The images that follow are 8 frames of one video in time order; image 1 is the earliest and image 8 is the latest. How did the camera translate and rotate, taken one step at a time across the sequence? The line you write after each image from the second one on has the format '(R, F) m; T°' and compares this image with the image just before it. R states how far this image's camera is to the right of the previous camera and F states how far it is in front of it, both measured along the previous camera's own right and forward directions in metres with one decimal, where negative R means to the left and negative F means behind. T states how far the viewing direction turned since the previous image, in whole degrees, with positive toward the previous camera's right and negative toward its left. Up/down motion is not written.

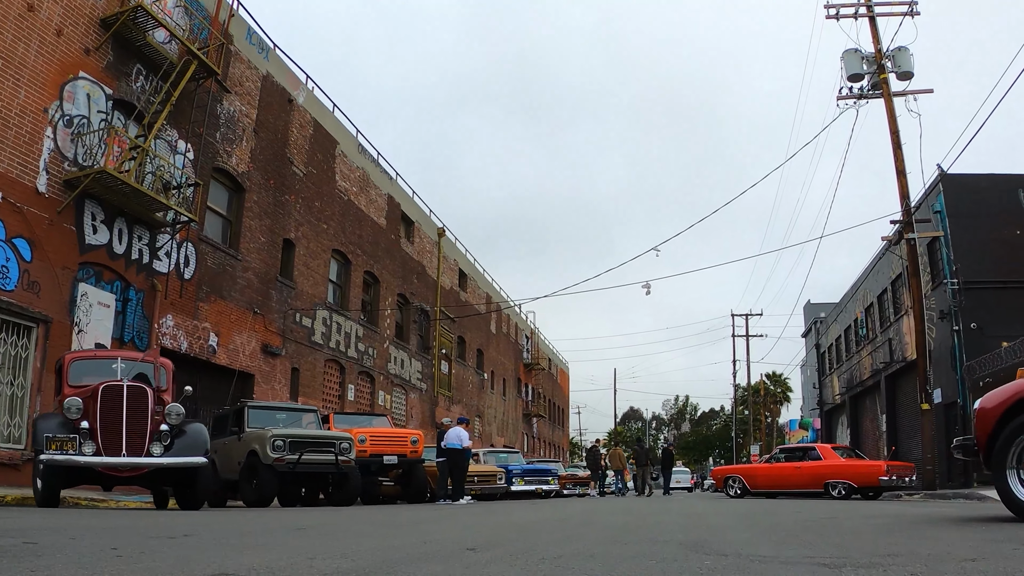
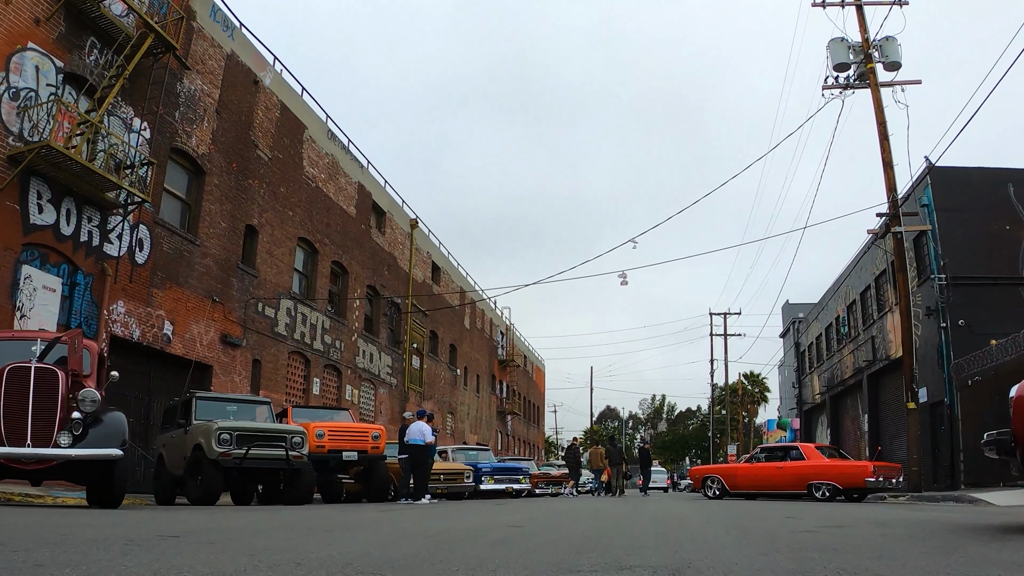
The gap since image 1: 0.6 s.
(+0.2, +0.8) m; +2°
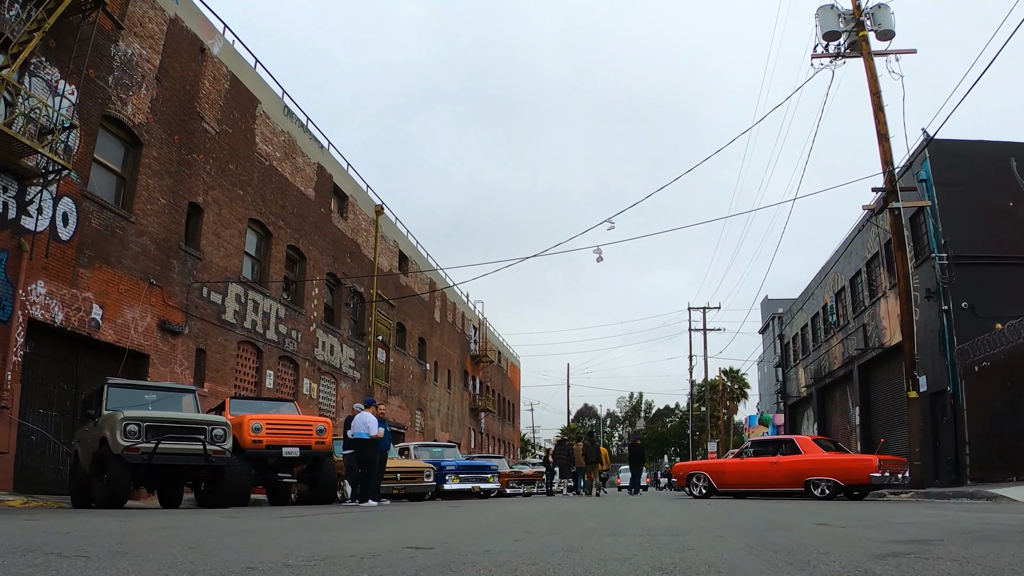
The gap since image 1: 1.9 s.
(+0.3, +1.5) m; +2°
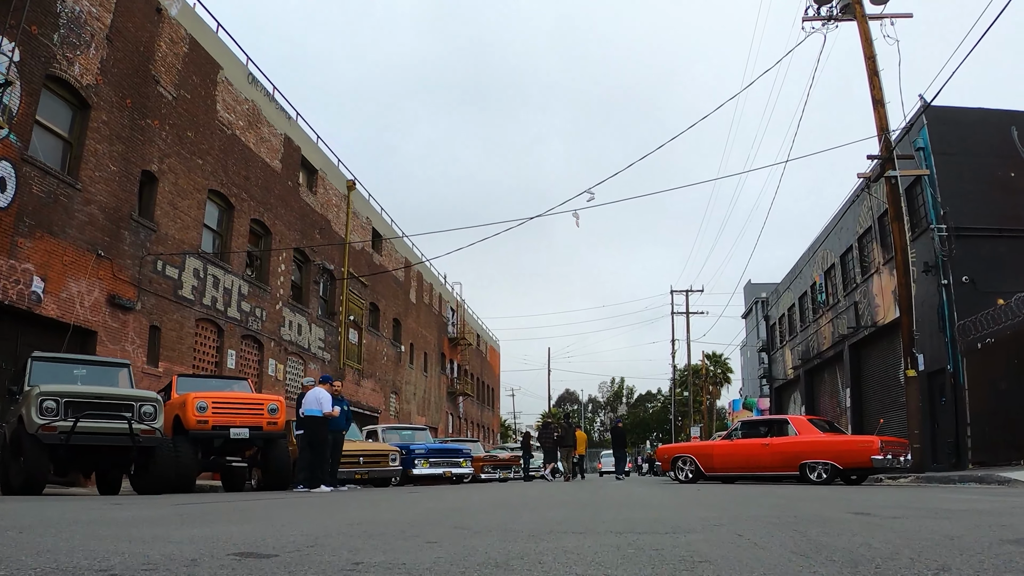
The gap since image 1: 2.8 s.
(+0.2, +1.0) m; +1°
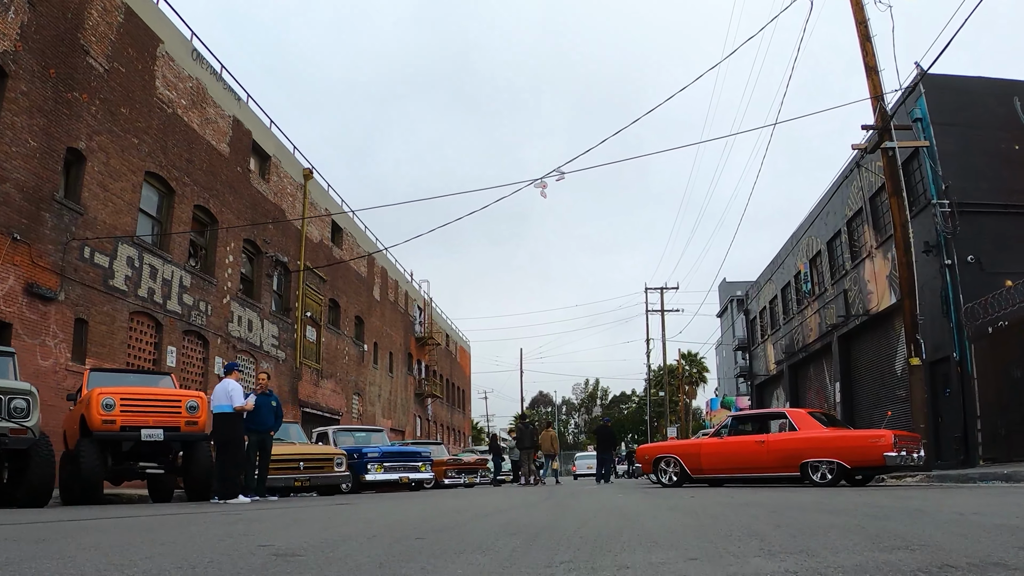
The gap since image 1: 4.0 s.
(+0.2, +1.4) m; +2°
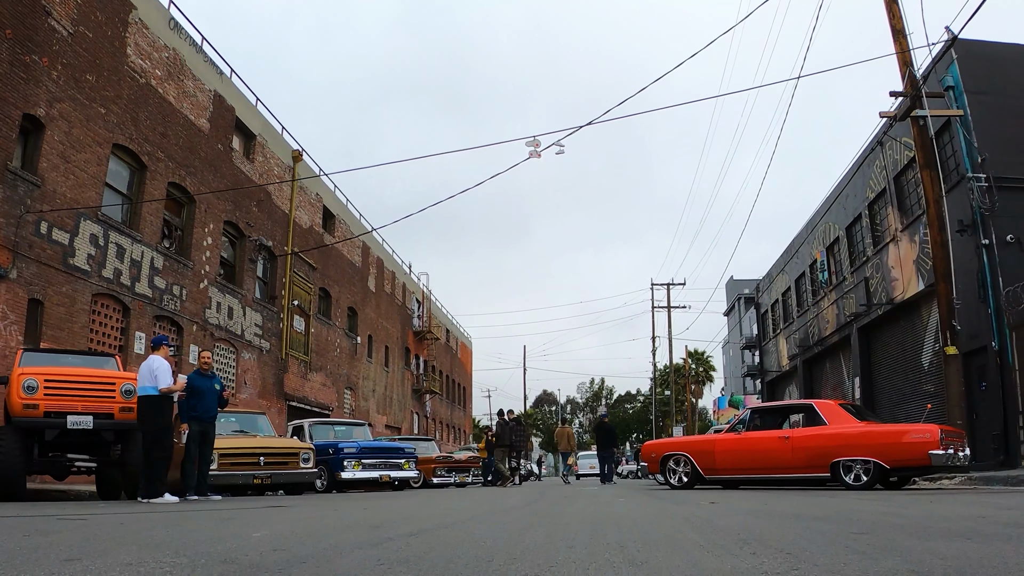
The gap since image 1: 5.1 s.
(+0.3, +1.3) m; 0°
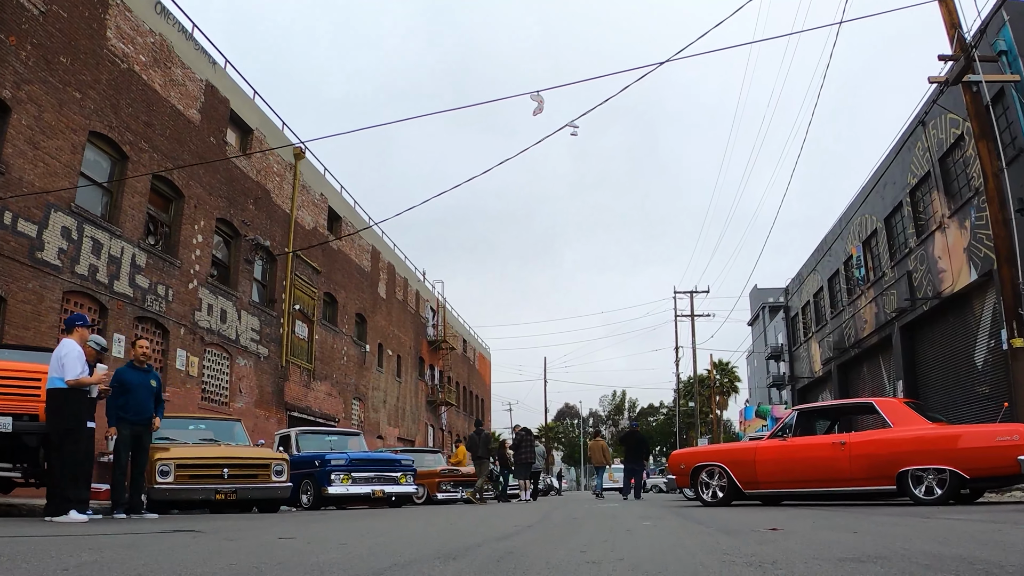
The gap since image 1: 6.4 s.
(+0.3, +1.5) m; -2°
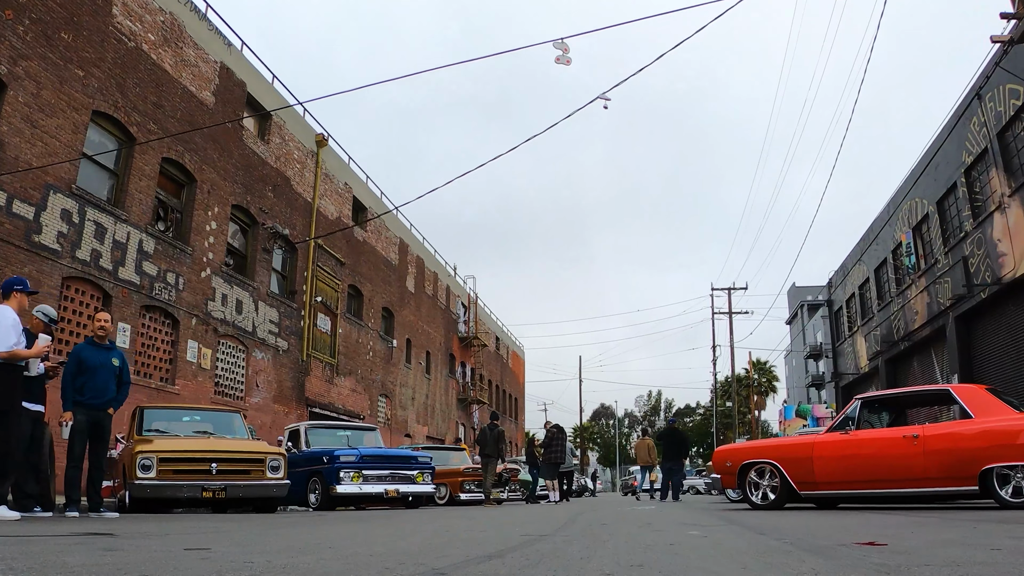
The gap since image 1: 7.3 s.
(+0.2, +1.2) m; -3°
